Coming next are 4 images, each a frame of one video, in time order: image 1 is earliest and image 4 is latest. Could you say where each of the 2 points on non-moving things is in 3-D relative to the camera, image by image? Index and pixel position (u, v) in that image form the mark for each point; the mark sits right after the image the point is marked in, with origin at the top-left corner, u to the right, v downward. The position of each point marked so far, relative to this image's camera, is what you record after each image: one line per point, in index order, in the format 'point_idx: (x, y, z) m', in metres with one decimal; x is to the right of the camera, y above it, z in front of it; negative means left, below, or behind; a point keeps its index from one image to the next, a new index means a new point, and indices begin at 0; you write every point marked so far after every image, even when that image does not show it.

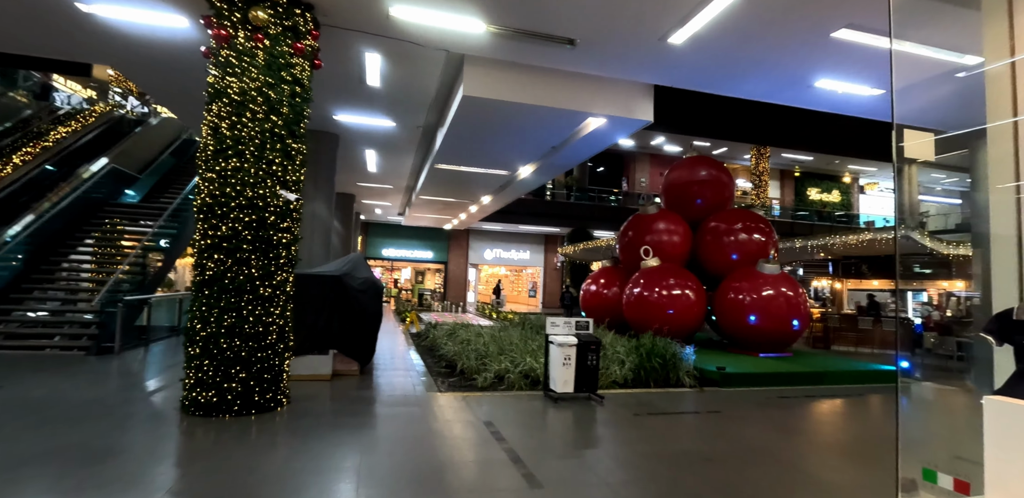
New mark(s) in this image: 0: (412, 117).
0: (-1.7, +2.3, +8.7) m
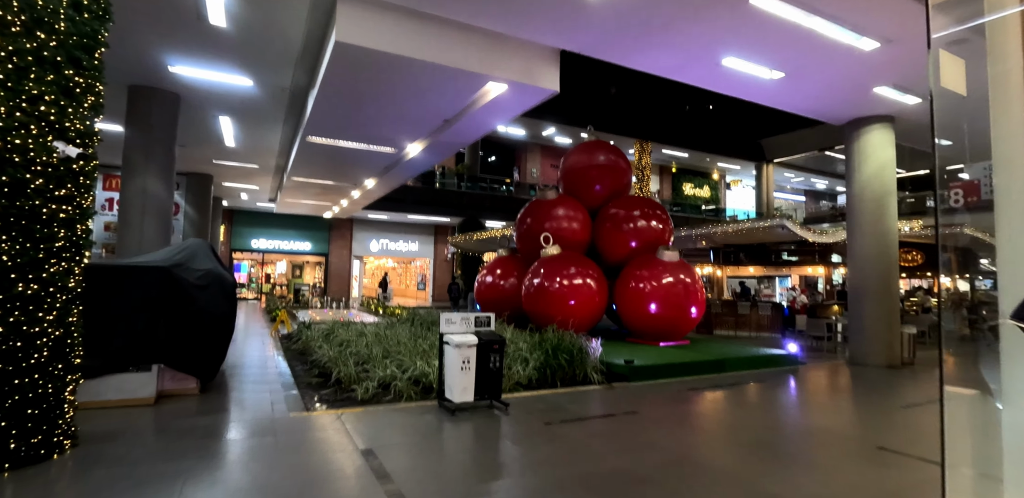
0: (-3.3, +2.5, +7.2) m
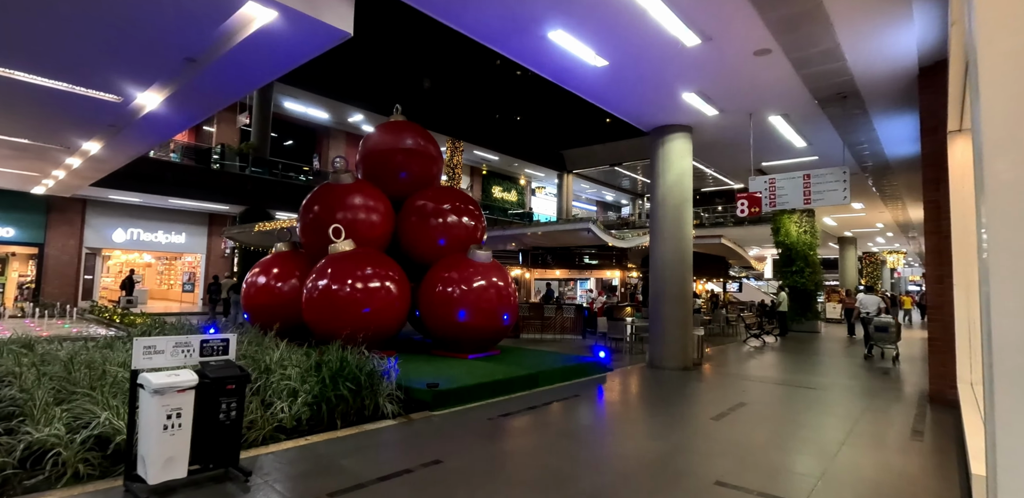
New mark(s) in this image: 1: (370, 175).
0: (-5.5, +2.6, +4.2) m
1: (-2.3, +1.2, +8.4) m
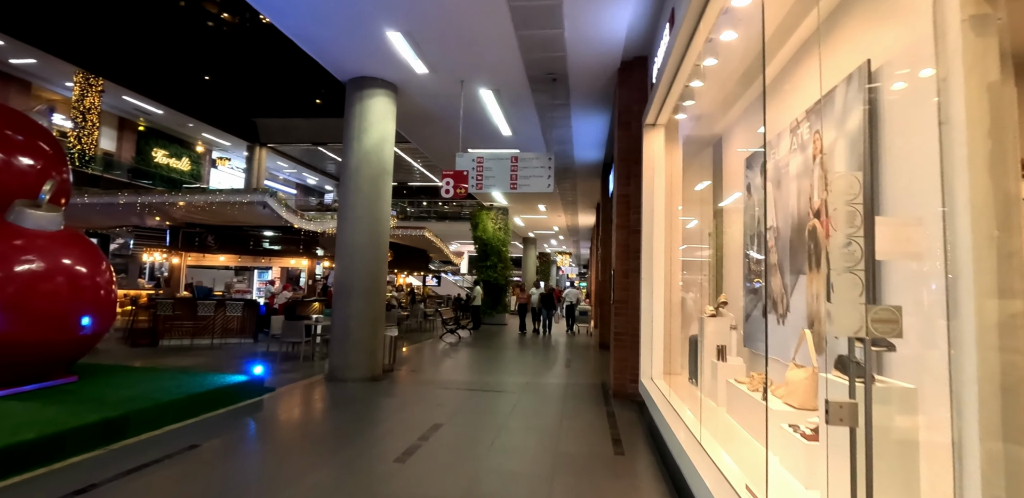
0: (-6.4, +3.1, -1.0) m
1: (-6.1, +1.7, +4.3) m
